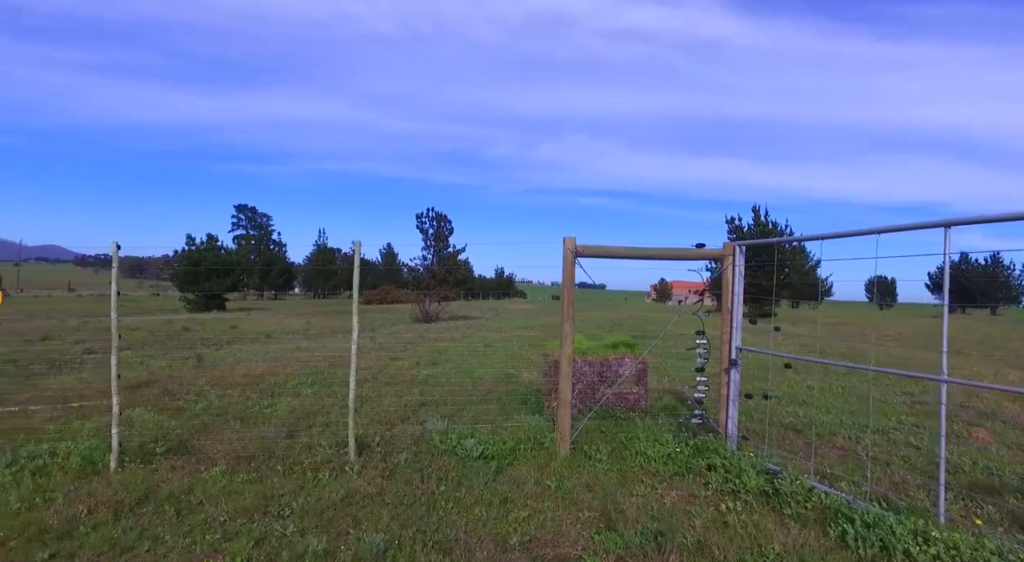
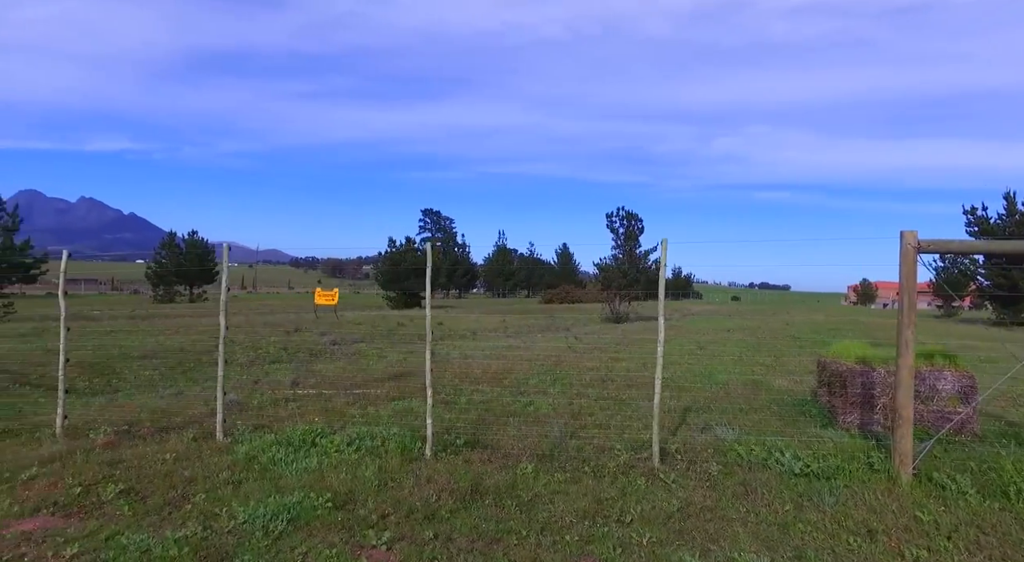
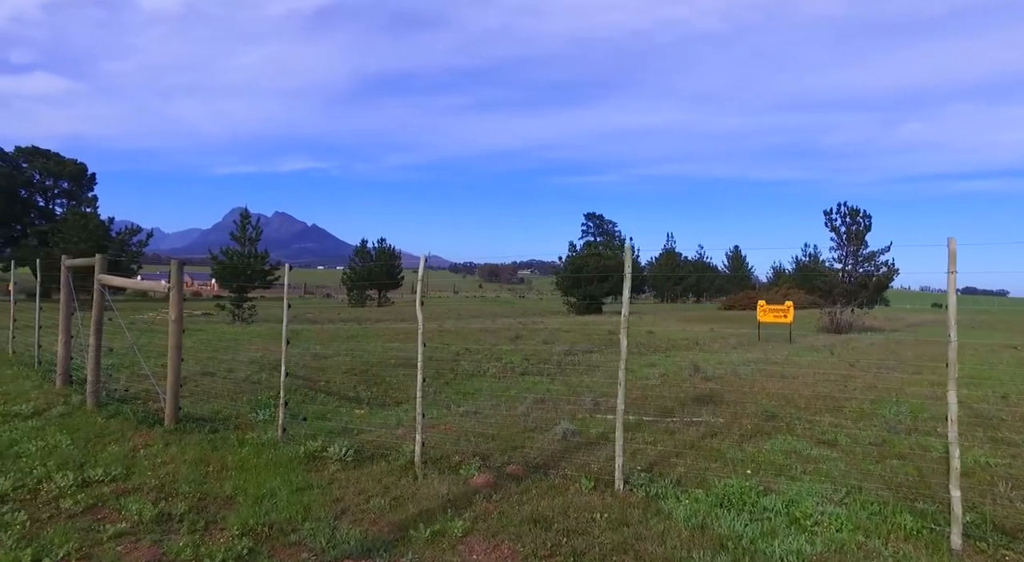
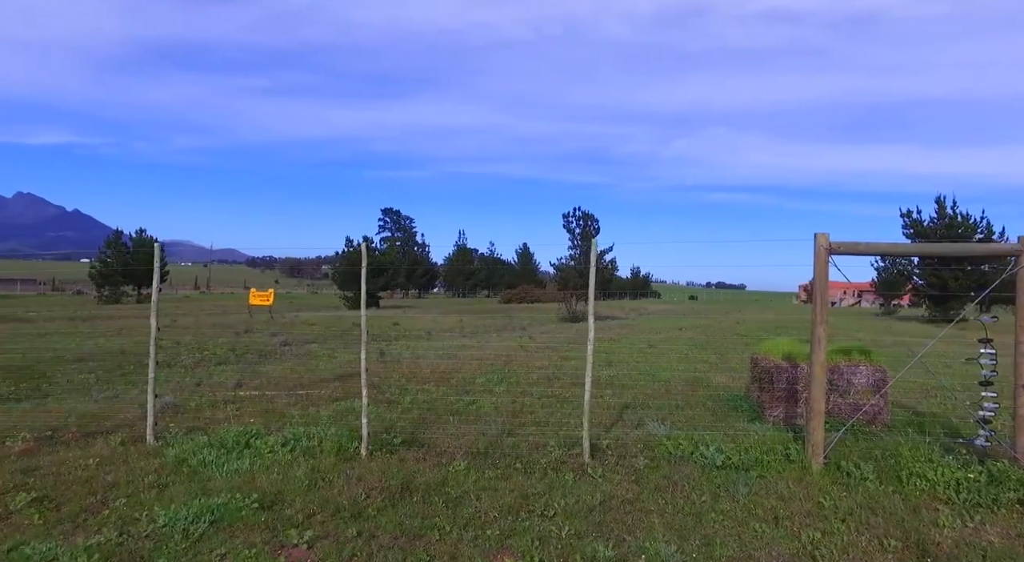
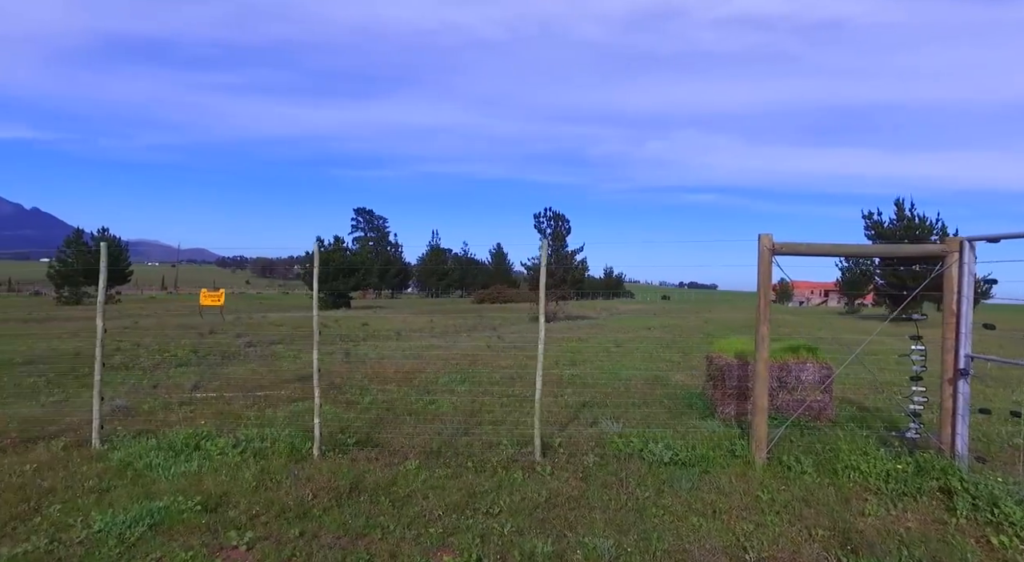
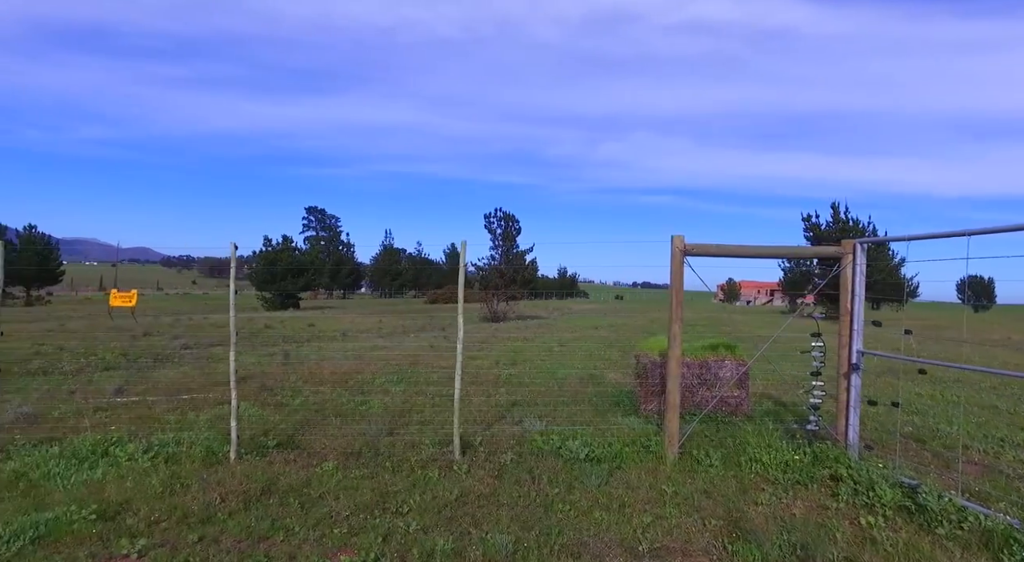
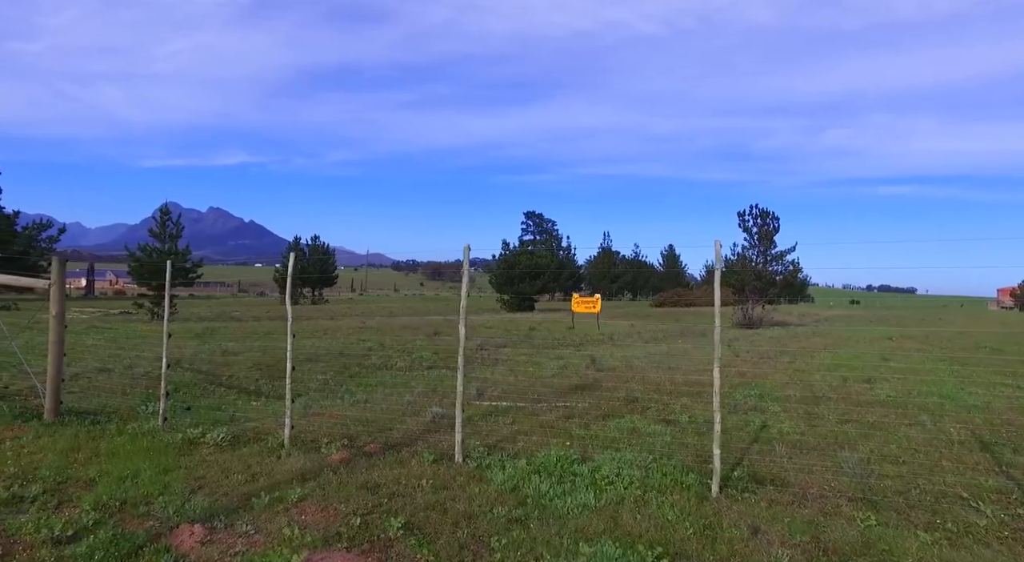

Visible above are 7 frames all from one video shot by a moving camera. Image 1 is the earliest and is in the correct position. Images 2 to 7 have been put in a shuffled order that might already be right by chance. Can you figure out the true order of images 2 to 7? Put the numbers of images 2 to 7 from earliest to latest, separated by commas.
6, 5, 4, 2, 7, 3
